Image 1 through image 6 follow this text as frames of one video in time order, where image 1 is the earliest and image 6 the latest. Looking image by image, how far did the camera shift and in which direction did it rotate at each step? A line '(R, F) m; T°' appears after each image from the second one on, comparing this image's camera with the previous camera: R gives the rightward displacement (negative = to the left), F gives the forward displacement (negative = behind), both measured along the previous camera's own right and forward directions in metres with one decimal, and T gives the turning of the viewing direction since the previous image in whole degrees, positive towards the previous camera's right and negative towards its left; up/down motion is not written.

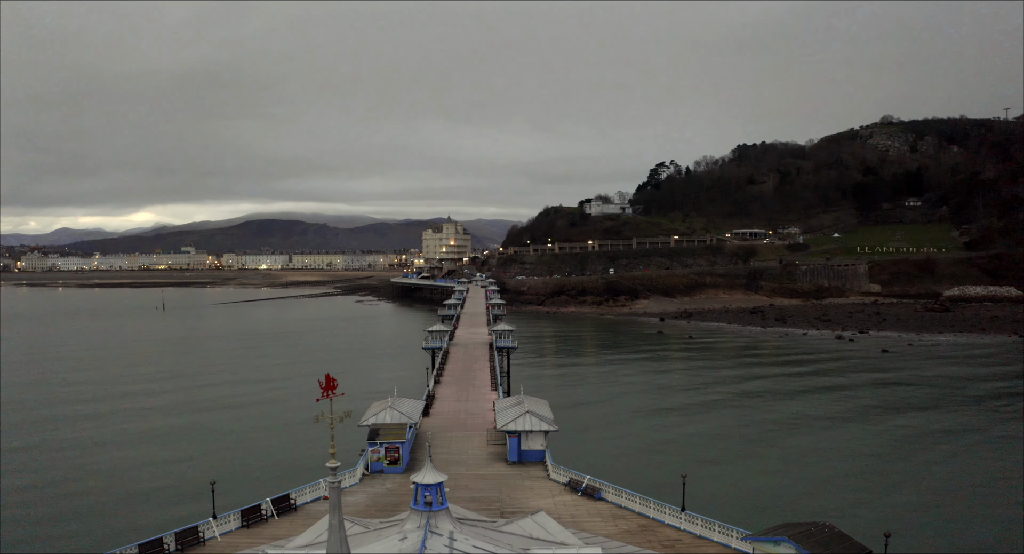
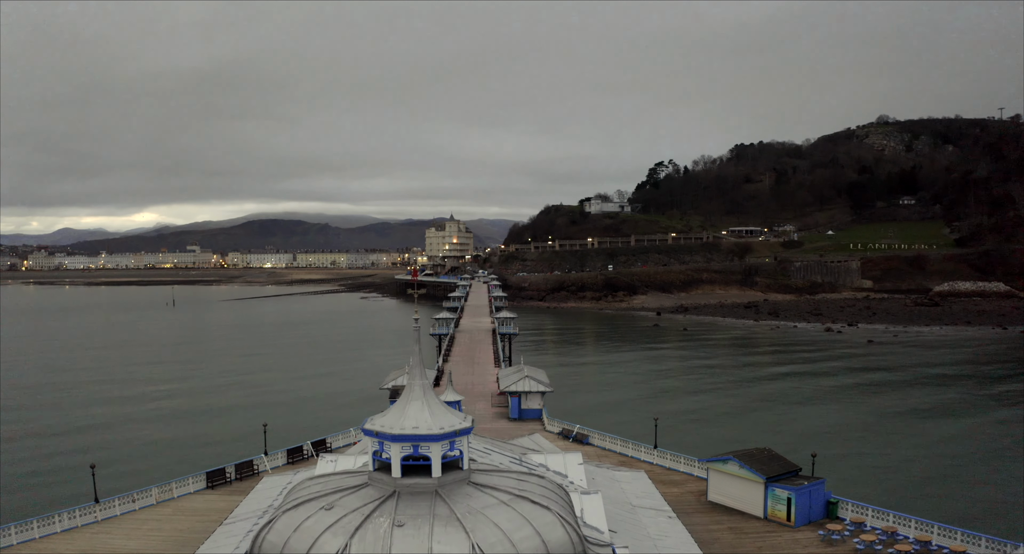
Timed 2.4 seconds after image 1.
(0.0, -1.4) m; 0°
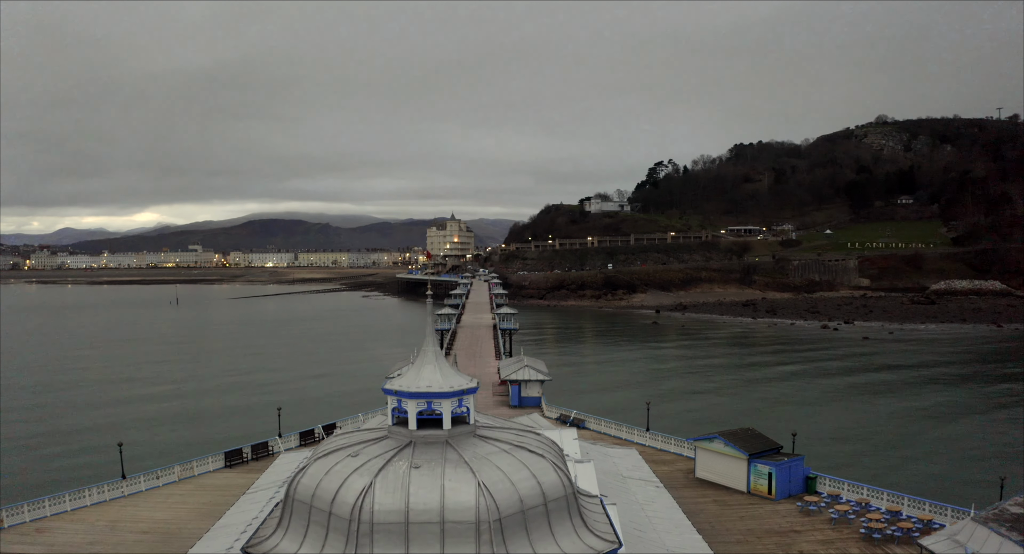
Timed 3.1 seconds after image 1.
(0.0, -0.5) m; 0°
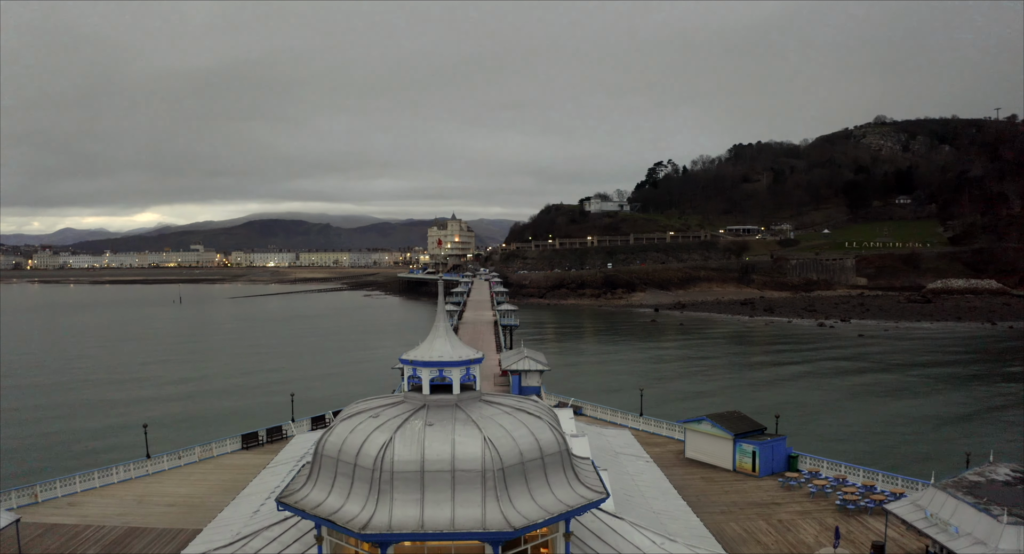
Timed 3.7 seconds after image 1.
(0.0, -0.5) m; 0°
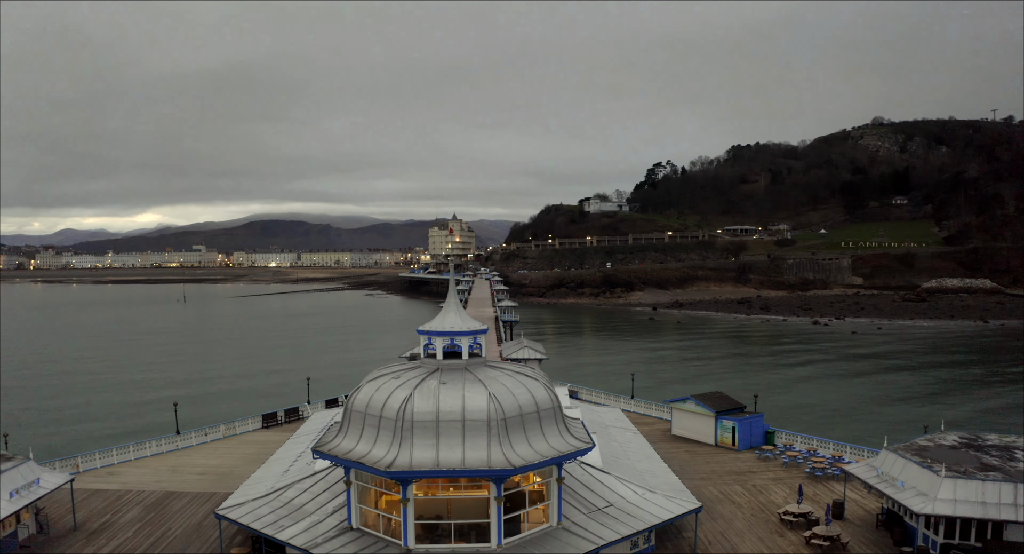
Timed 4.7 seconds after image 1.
(0.0, -0.7) m; 0°
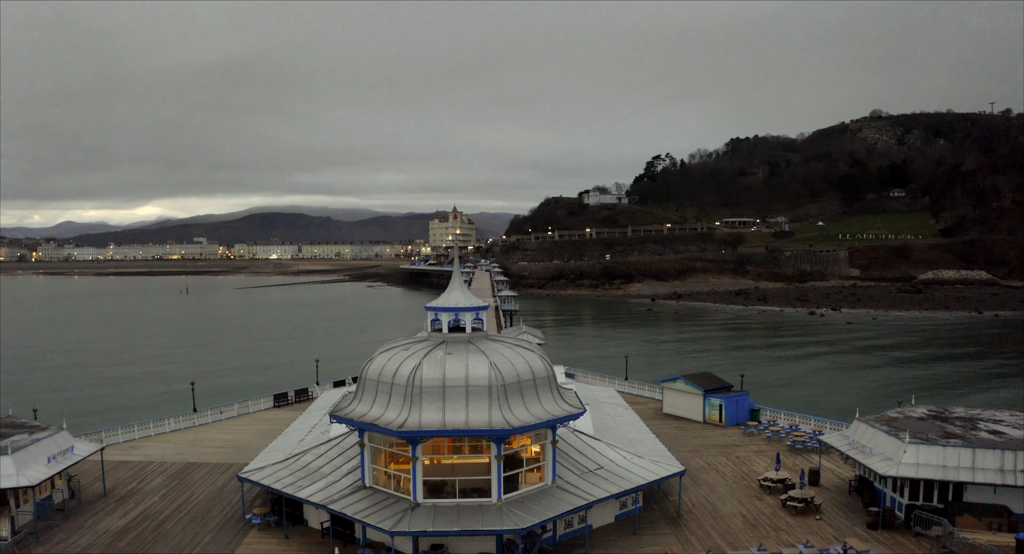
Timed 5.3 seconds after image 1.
(0.0, -0.5) m; 0°
